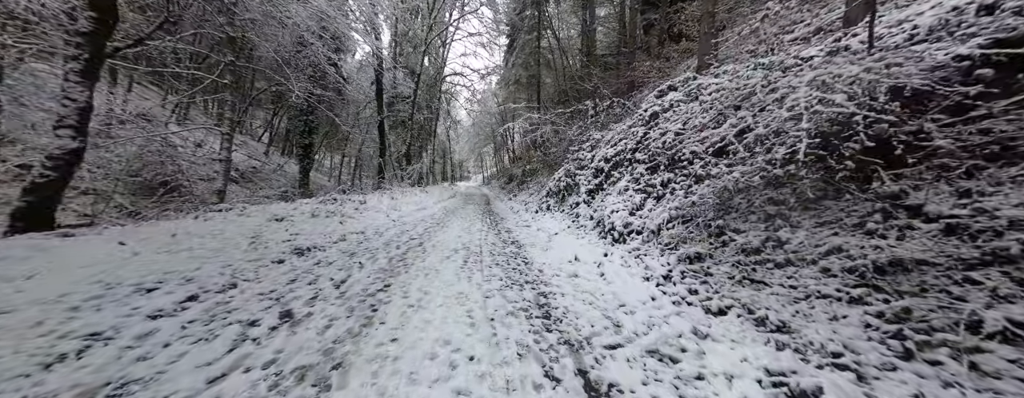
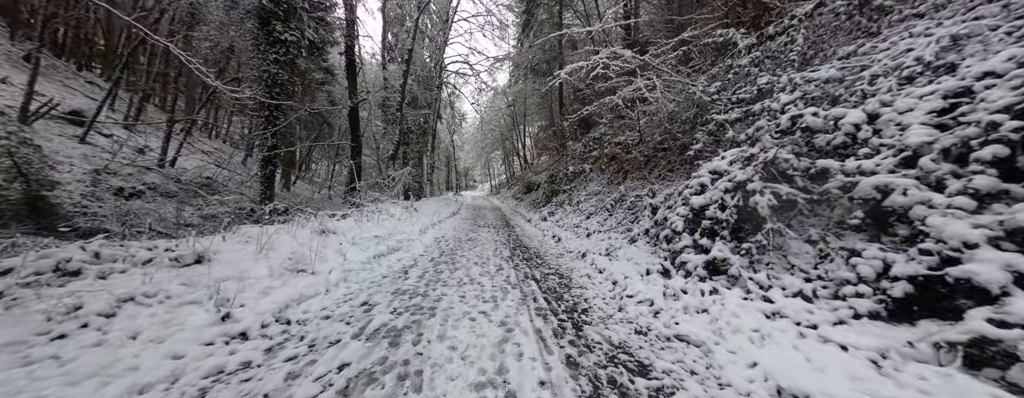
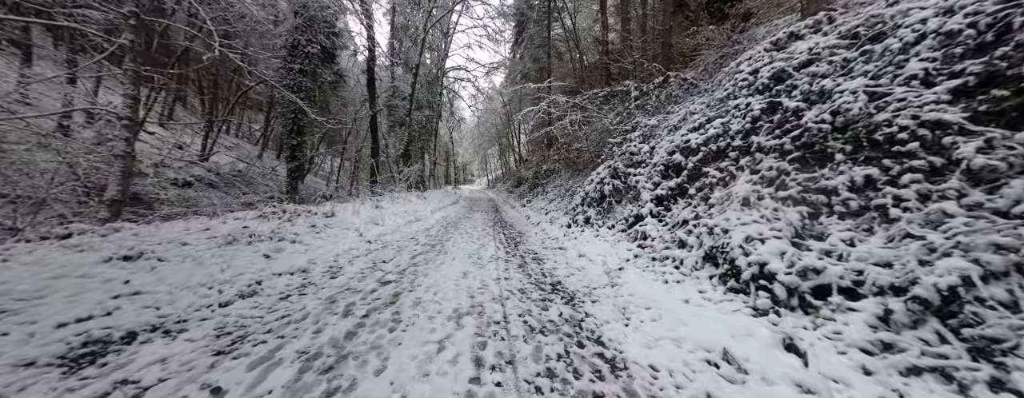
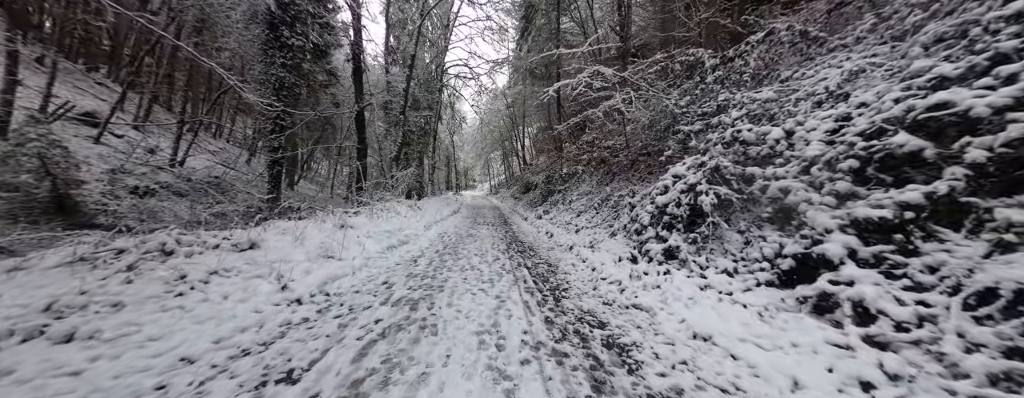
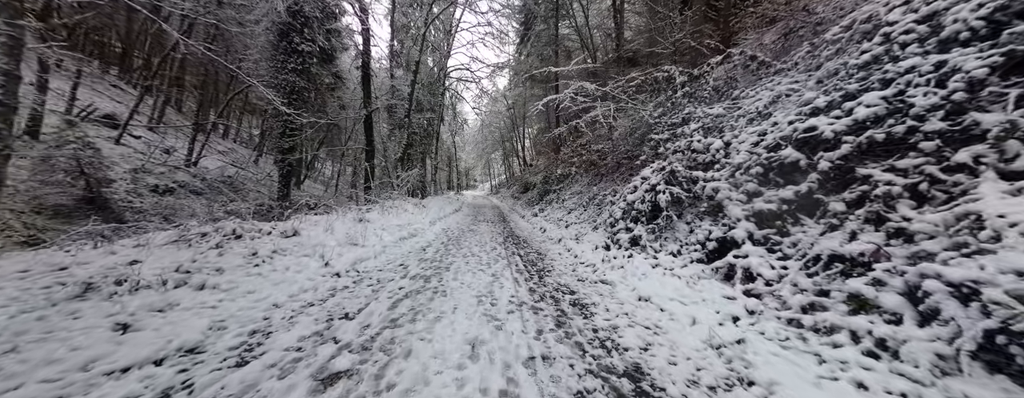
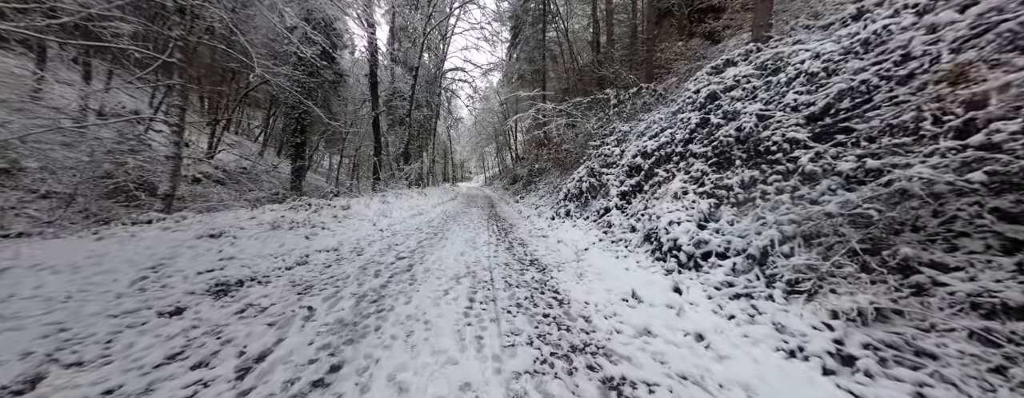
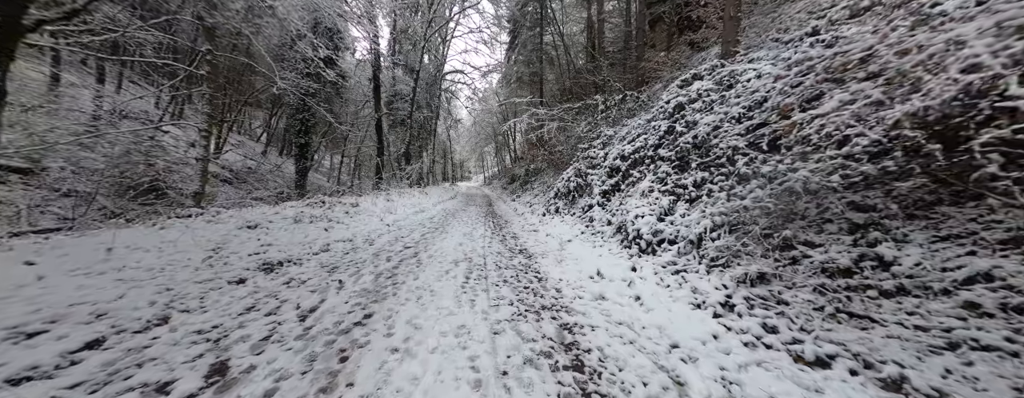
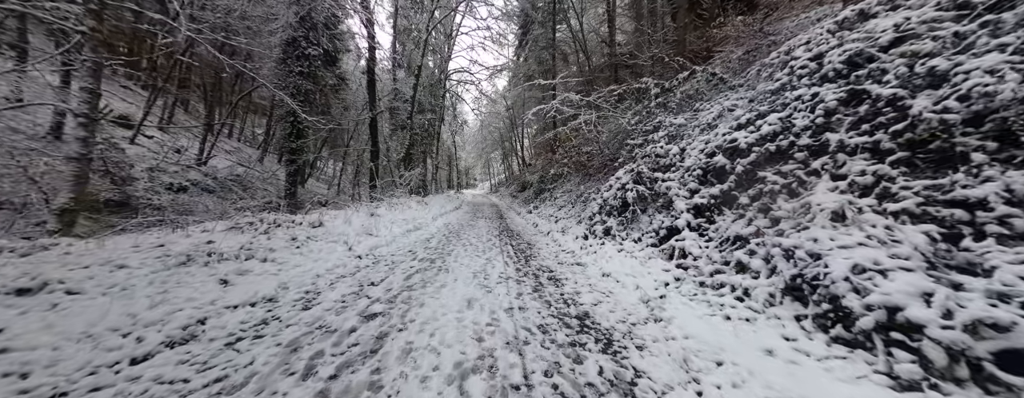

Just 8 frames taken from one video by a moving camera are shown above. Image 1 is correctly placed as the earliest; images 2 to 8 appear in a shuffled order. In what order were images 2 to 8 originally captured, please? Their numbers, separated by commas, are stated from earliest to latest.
7, 6, 3, 8, 5, 4, 2
